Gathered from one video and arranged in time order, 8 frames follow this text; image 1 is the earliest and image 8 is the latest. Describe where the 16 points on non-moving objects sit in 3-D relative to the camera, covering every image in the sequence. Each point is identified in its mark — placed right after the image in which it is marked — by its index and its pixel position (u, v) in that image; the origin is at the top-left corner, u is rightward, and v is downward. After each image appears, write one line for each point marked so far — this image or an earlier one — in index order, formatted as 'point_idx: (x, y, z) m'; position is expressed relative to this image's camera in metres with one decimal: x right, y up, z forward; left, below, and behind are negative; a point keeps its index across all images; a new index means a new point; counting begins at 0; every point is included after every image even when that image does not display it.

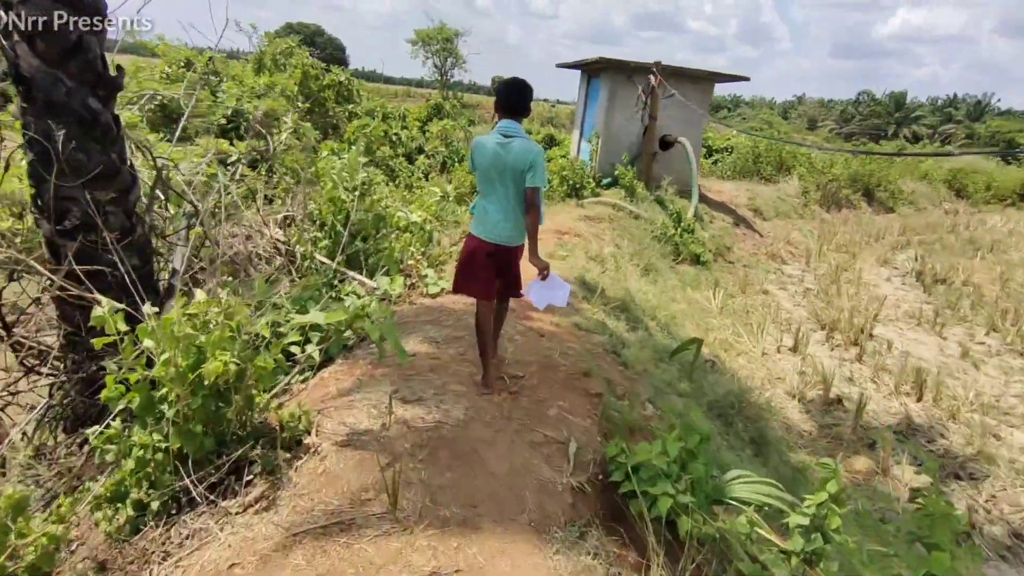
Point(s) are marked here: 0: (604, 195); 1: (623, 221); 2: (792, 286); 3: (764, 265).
0: (+1.7, +1.7, +11.1) m
1: (+1.9, +1.1, +10.1) m
2: (+4.7, 0.0, +10.1) m
3: (+4.6, +0.4, +11.0) m
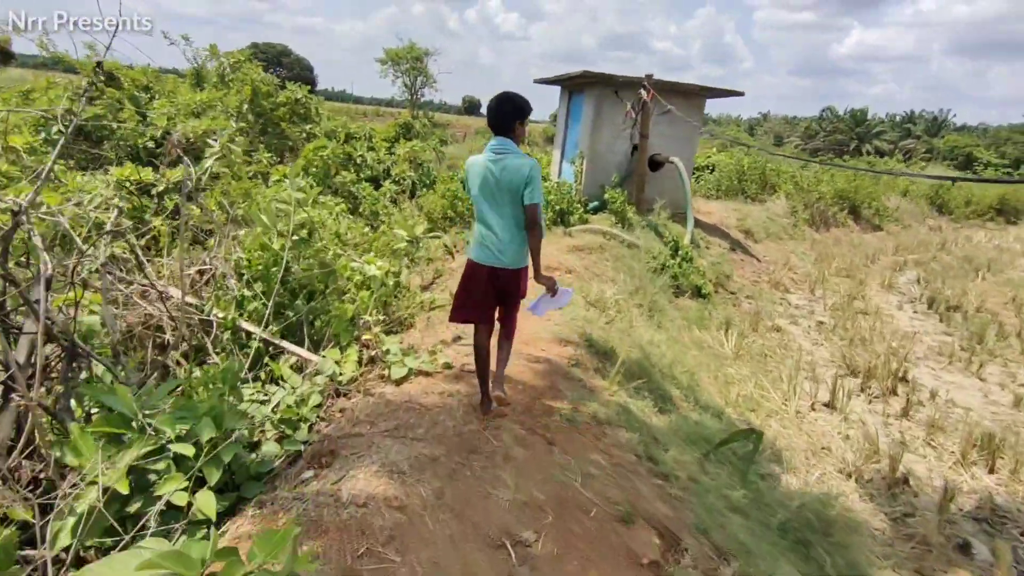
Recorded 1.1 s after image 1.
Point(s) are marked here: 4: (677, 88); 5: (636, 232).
0: (+1.4, +1.1, +10.0) m
1: (+1.6, +0.5, +9.0) m
2: (+4.5, -0.5, +9.2) m
3: (+4.3, -0.1, +10.1) m
4: (+3.0, +3.5, +10.7) m
5: (+2.1, +0.9, +10.0) m
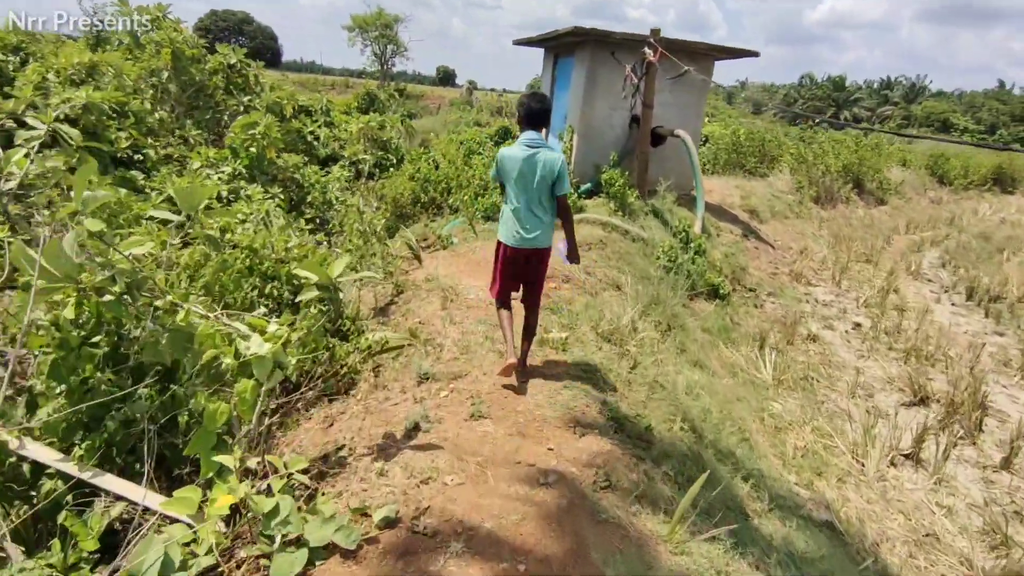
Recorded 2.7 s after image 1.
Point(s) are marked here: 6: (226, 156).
0: (+1.1, +1.1, +8.5) m
1: (+1.4, +0.5, +7.5) m
2: (+4.2, -0.4, +7.8) m
3: (+4.0, -0.1, +8.7) m
4: (+2.6, +3.6, +9.1) m
5: (+1.8, +0.9, +8.5) m
6: (-3.4, +1.6, +7.0) m
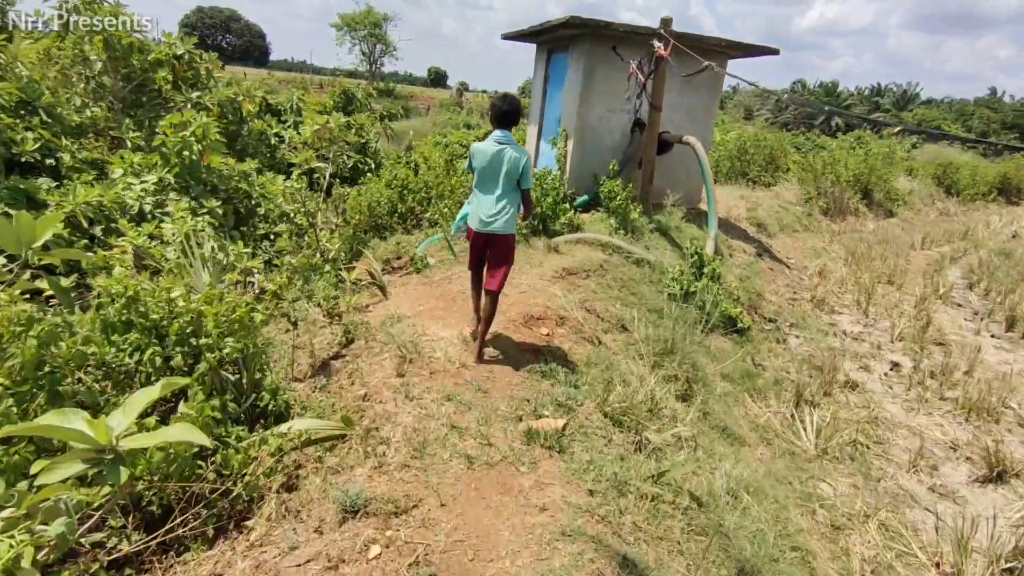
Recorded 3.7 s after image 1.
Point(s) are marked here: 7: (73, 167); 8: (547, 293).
0: (+0.9, +0.8, +7.4) m
1: (+1.2, +0.1, +6.4) m
2: (+4.1, -0.8, +6.7) m
3: (+3.9, -0.4, +7.6) m
4: (+2.4, +3.3, +8.1) m
5: (+1.6, +0.6, +7.4) m
6: (-3.5, +1.2, +5.9) m
7: (-4.4, +1.2, +6.0) m
8: (+0.3, -0.1, +5.3) m
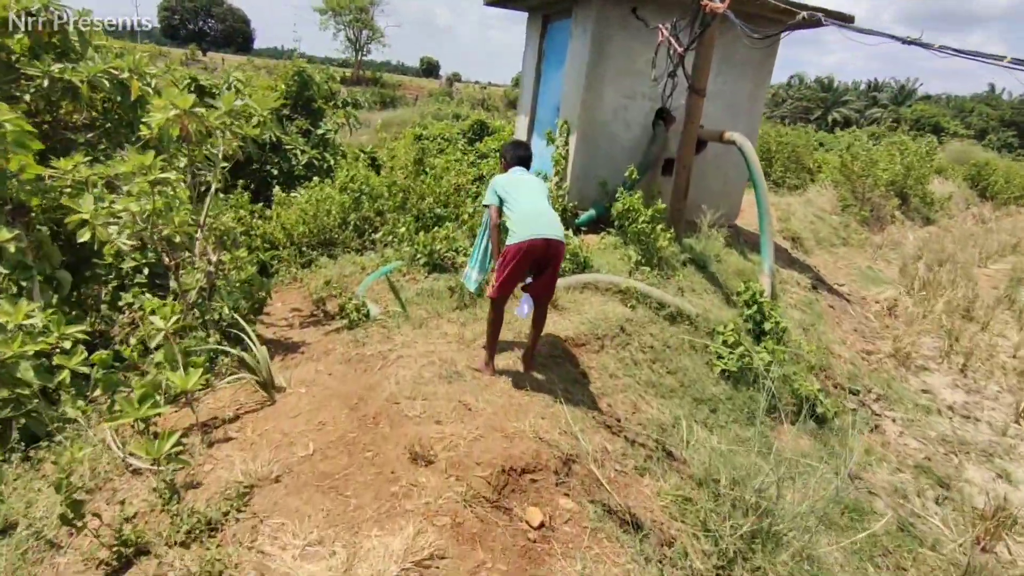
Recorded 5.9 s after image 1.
0: (+0.7, +0.2, +5.2) m
1: (+1.0, -0.4, +4.3) m
2: (+3.9, -1.3, +4.6) m
3: (+3.7, -1.0, +5.5) m
4: (+2.3, +2.8, +5.9) m
5: (+1.4, 0.0, +5.2) m
6: (-3.7, +0.7, +3.7) m
7: (-4.6, +0.7, +3.8) m
8: (+0.1, -0.6, +3.1) m
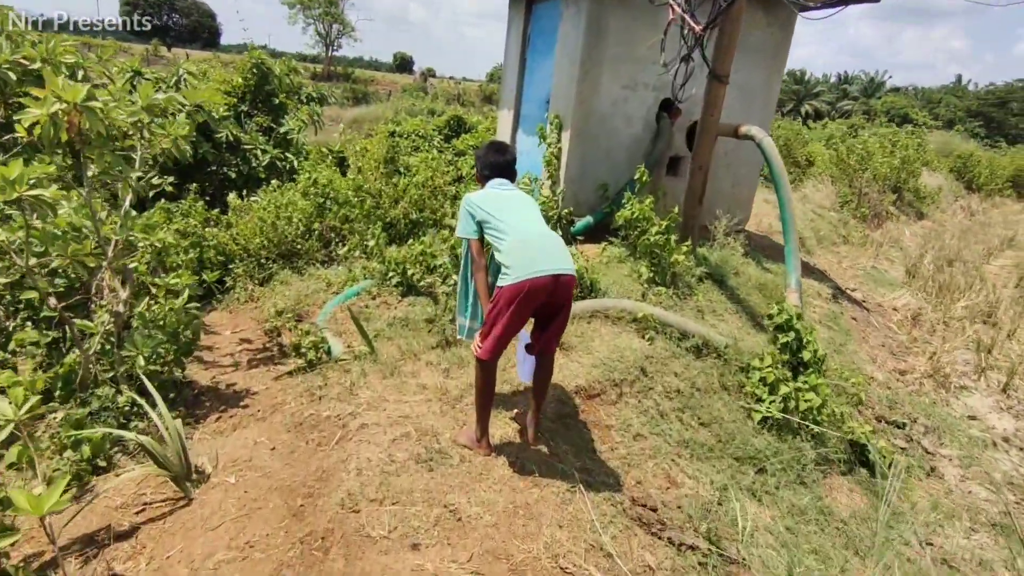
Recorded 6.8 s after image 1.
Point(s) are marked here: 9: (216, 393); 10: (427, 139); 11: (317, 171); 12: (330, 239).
0: (+0.6, +0.1, +4.4) m
1: (+1.0, -0.6, +3.5) m
2: (+3.9, -1.5, +4.0) m
3: (+3.6, -1.1, +4.8) m
4: (+2.1, +2.6, +5.1) m
5: (+1.4, -0.1, +4.5) m
6: (-3.7, +0.5, +2.7) m
7: (-4.6, +0.4, +2.8) m
8: (+0.2, -0.8, +2.3) m
9: (-1.8, -0.6, +3.6) m
10: (-1.4, +2.4, +9.7) m
11: (-2.6, +1.5, +7.9) m
12: (-2.0, +0.5, +6.7) m
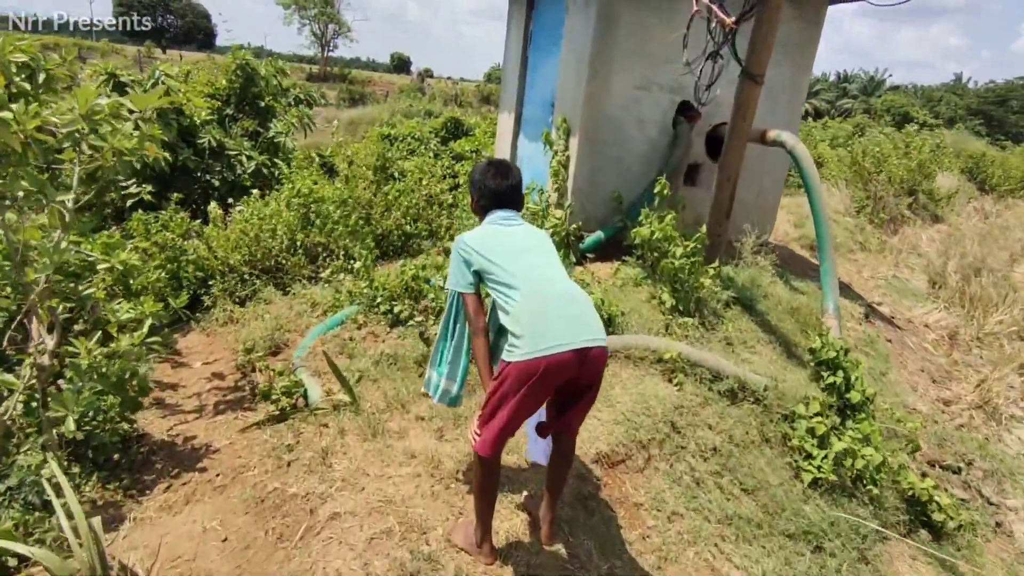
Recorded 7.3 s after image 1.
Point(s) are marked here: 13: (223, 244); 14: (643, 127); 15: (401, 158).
0: (+0.7, -0.1, +3.9) m
1: (+1.0, -0.8, +2.9) m
2: (+3.9, -1.6, +3.4) m
3: (+3.6, -1.3, +4.3) m
4: (+2.1, +2.4, +4.6) m
5: (+1.4, -0.3, +3.9) m
6: (-3.7, +0.3, +2.1) m
7: (-4.6, +0.2, +2.2) m
8: (+0.2, -1.0, +1.8) m
9: (-1.8, -0.8, +3.1) m
10: (-1.4, +2.2, +9.1) m
11: (-2.6, +1.3, +7.3) m
12: (-2.0, +0.3, +6.1) m
13: (-2.8, +0.4, +5.8) m
14: (+1.1, +1.3, +4.8) m
15: (-1.6, +1.8, +8.4) m
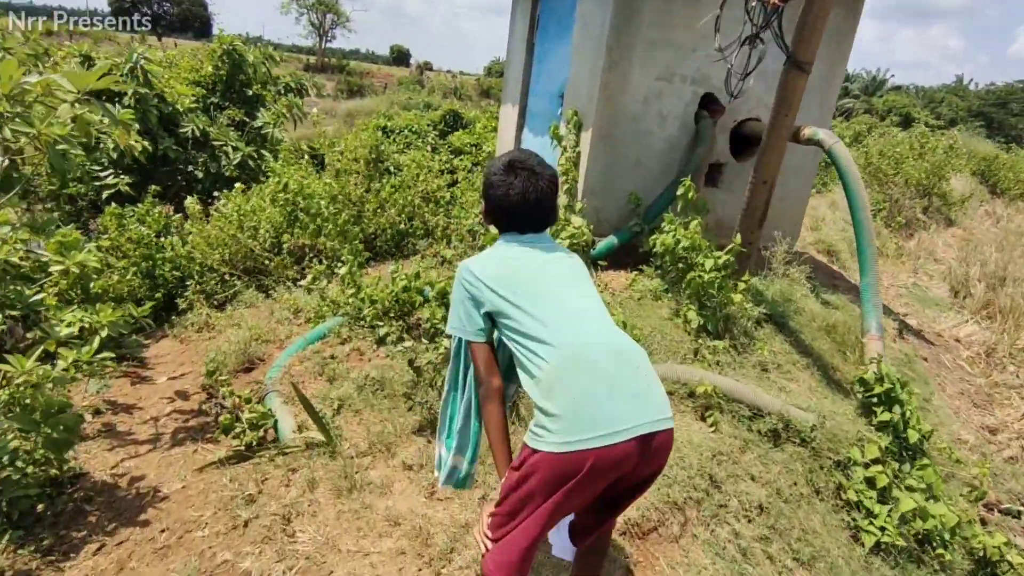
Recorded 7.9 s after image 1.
0: (+0.7, -0.2, +3.4) m
1: (+1.0, -0.9, +2.5) m
2: (+3.9, -1.8, +3.0) m
3: (+3.6, -1.4, +3.8) m
4: (+2.2, +2.3, +4.1) m
5: (+1.4, -0.4, +3.4) m
6: (-3.6, +0.2, +1.6) m
7: (-4.5, +0.2, +1.7) m
8: (+0.2, -1.1, +1.3) m
9: (-1.7, -0.9, +2.6) m
10: (-1.3, +2.2, +8.6) m
11: (-2.5, +1.3, +6.8) m
12: (-2.0, +0.3, +5.6) m
13: (-2.8, +0.4, +5.3) m
14: (+1.1, +1.2, +4.3) m
15: (-1.5, +1.8, +7.9) m
